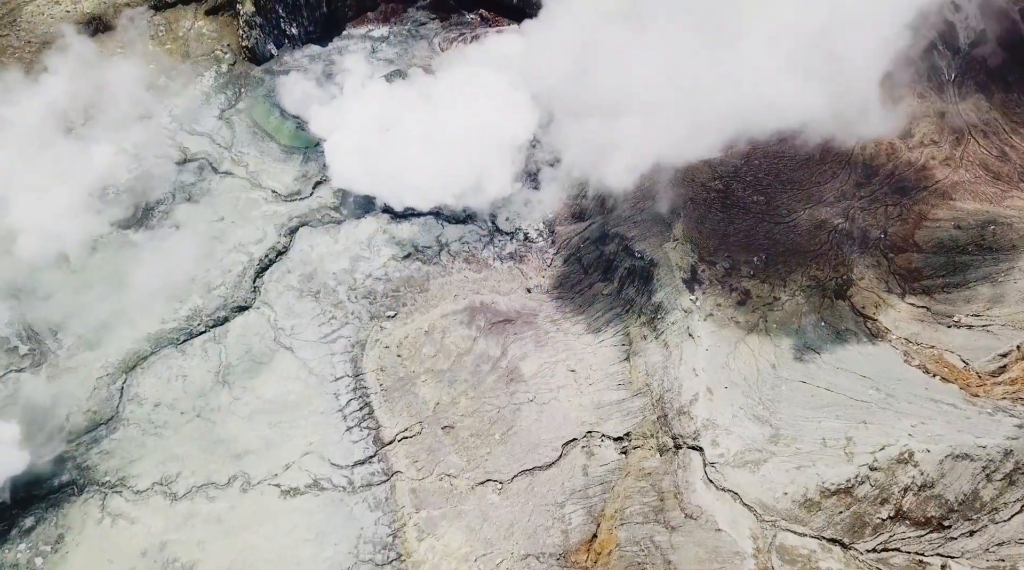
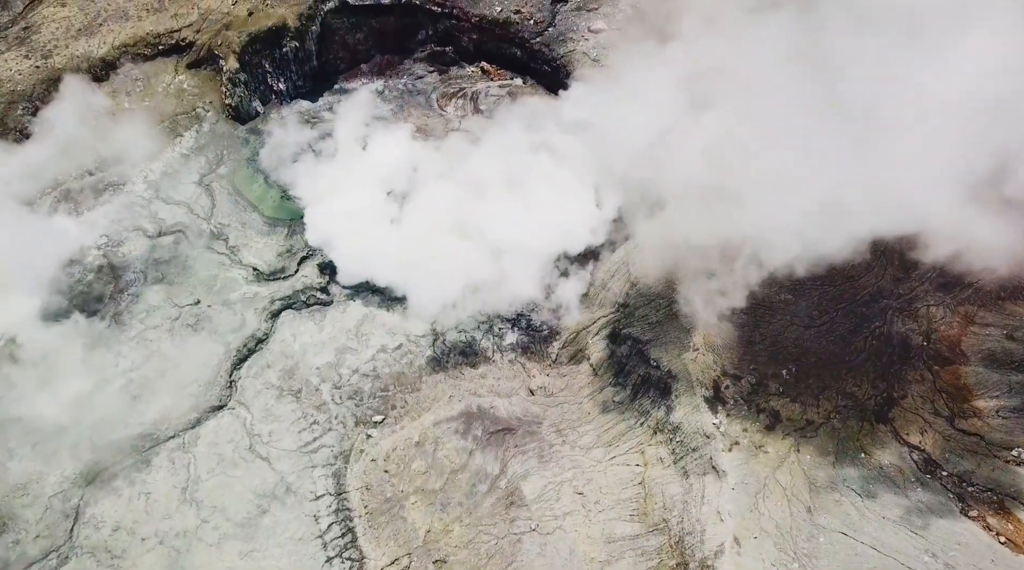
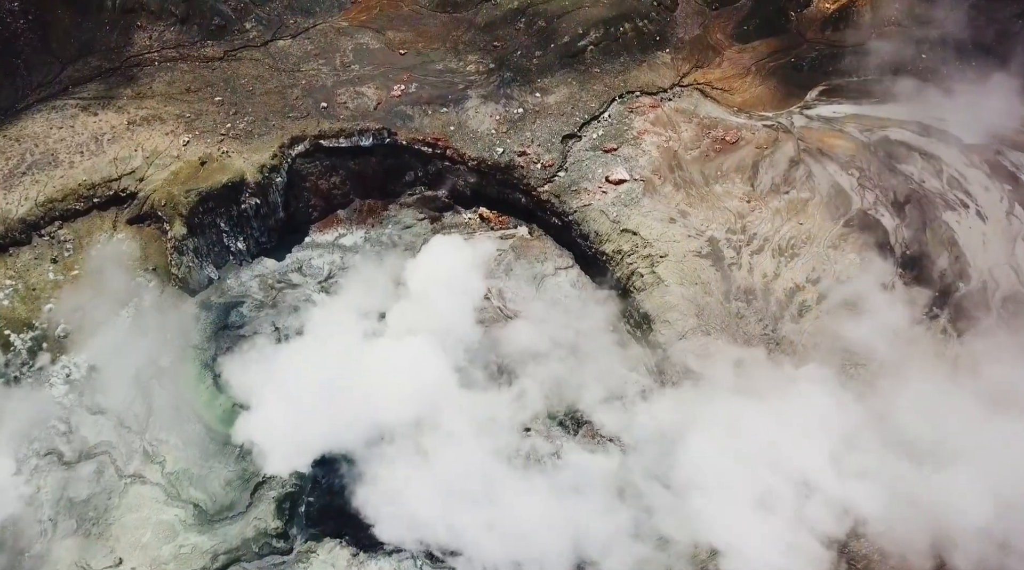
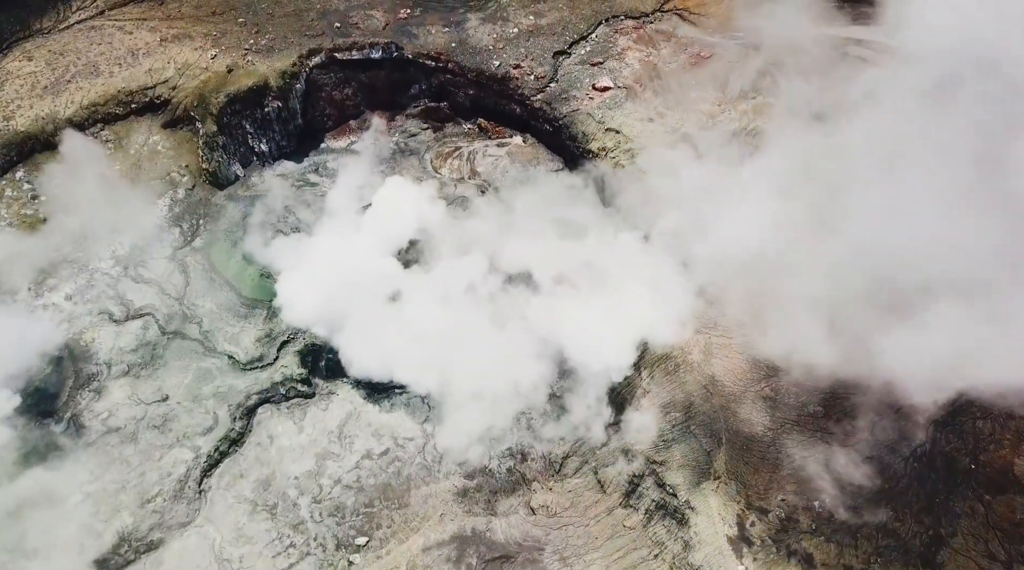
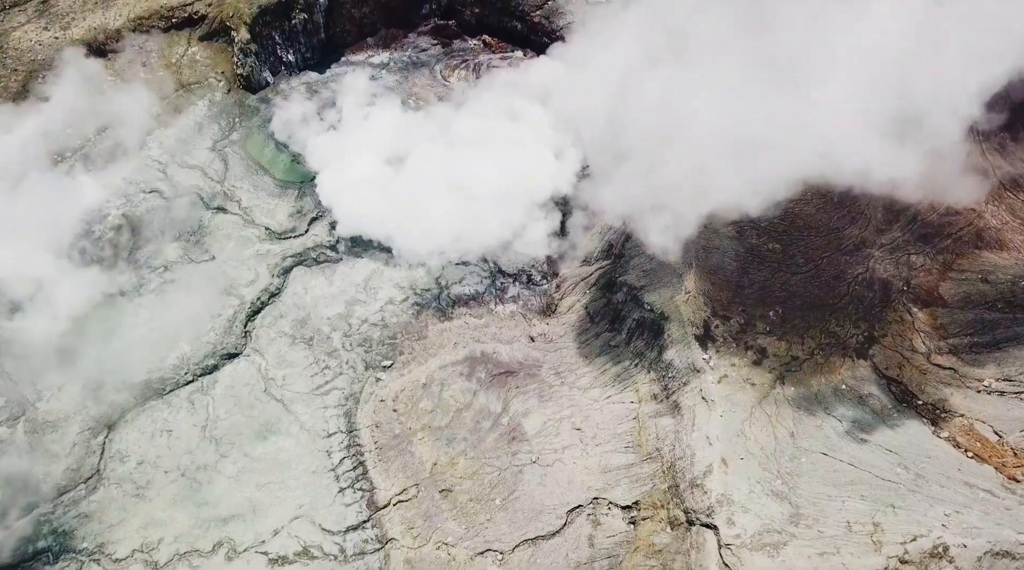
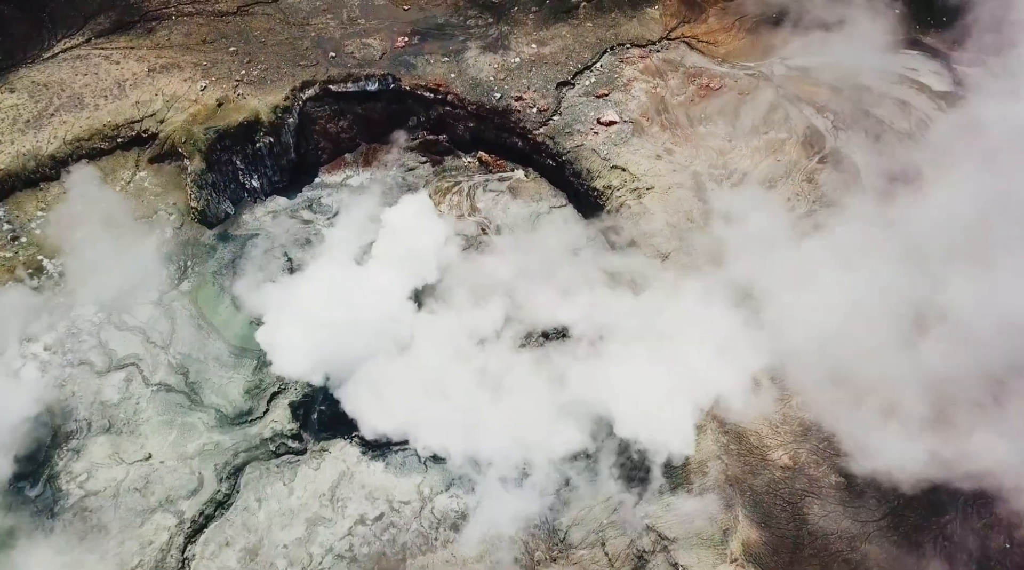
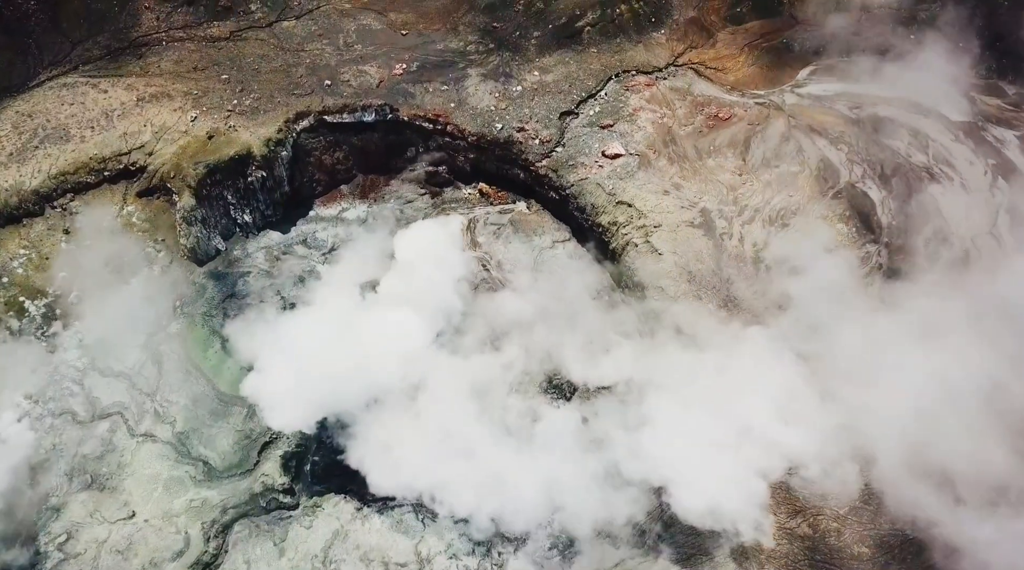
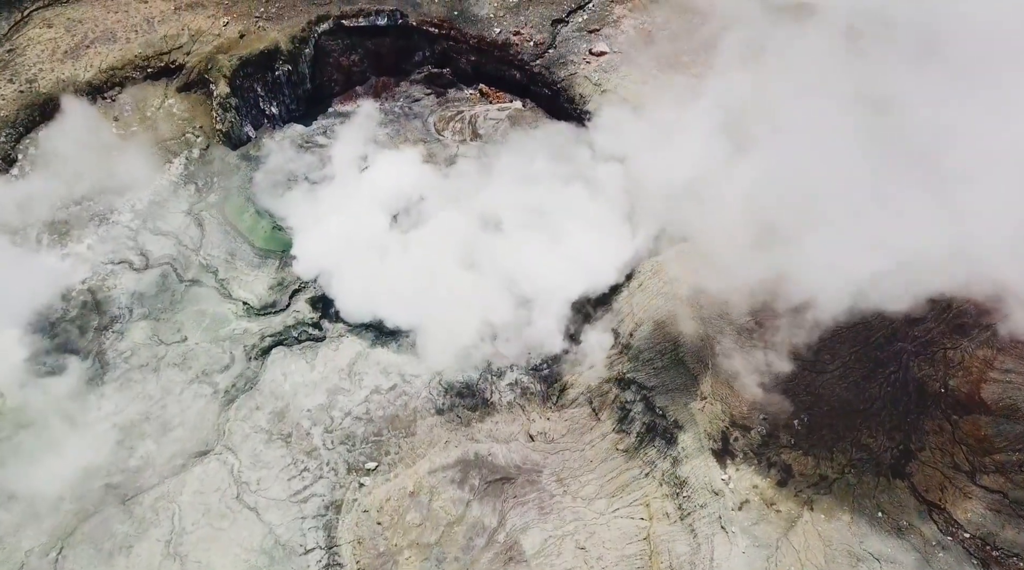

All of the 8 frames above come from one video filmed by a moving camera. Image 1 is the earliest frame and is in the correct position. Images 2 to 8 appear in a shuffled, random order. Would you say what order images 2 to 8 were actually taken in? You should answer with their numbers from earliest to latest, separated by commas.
5, 2, 8, 4, 6, 7, 3
